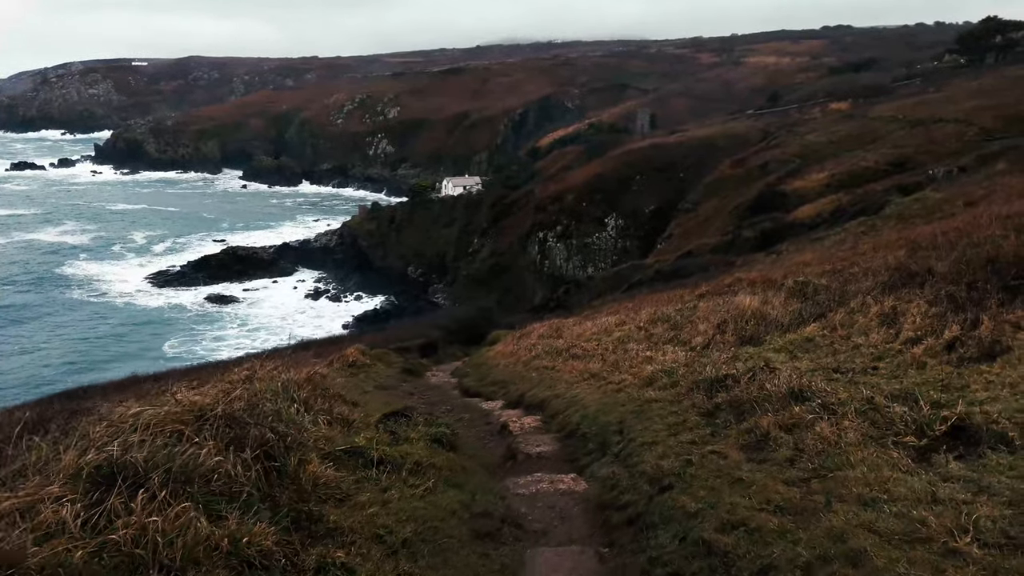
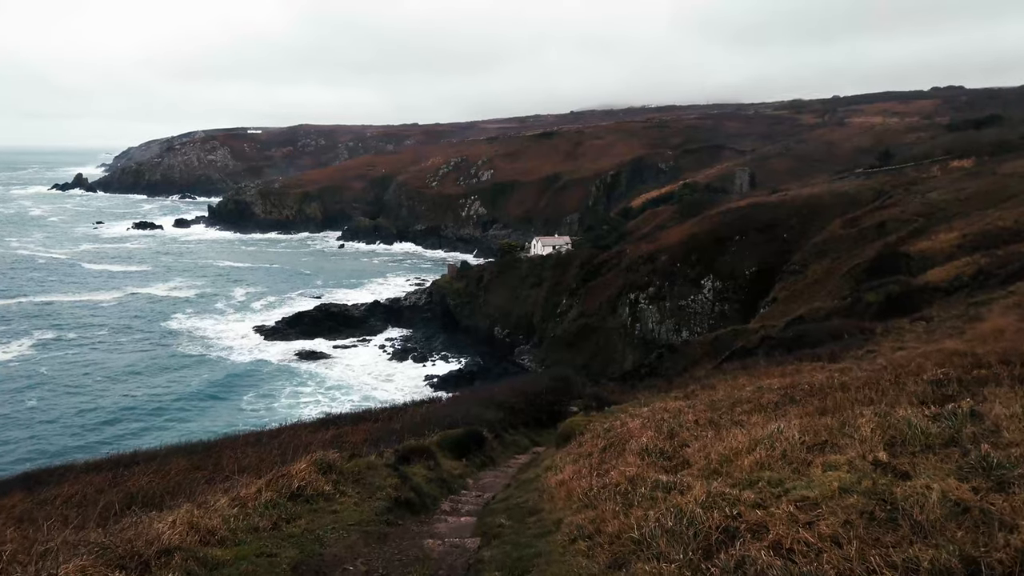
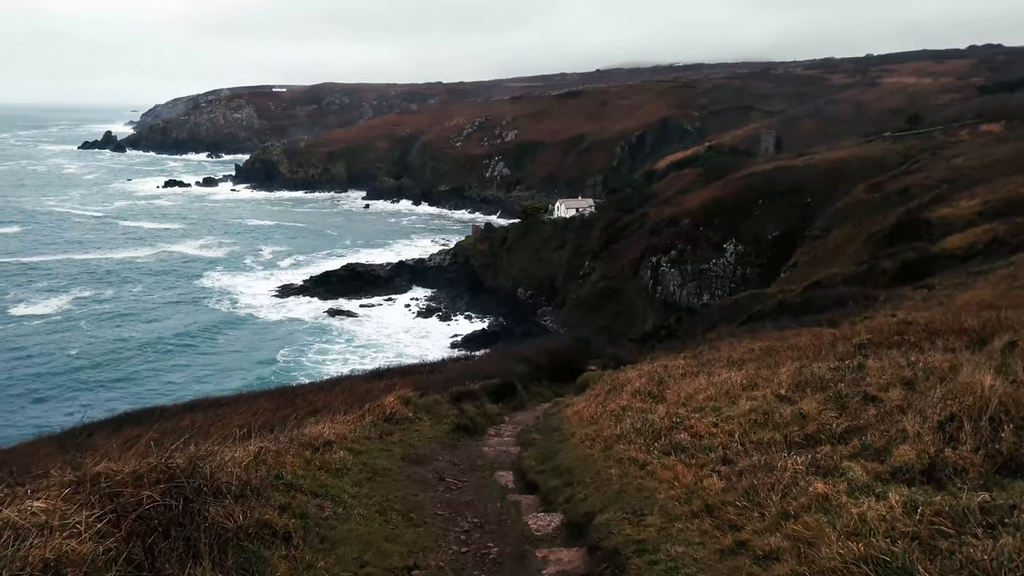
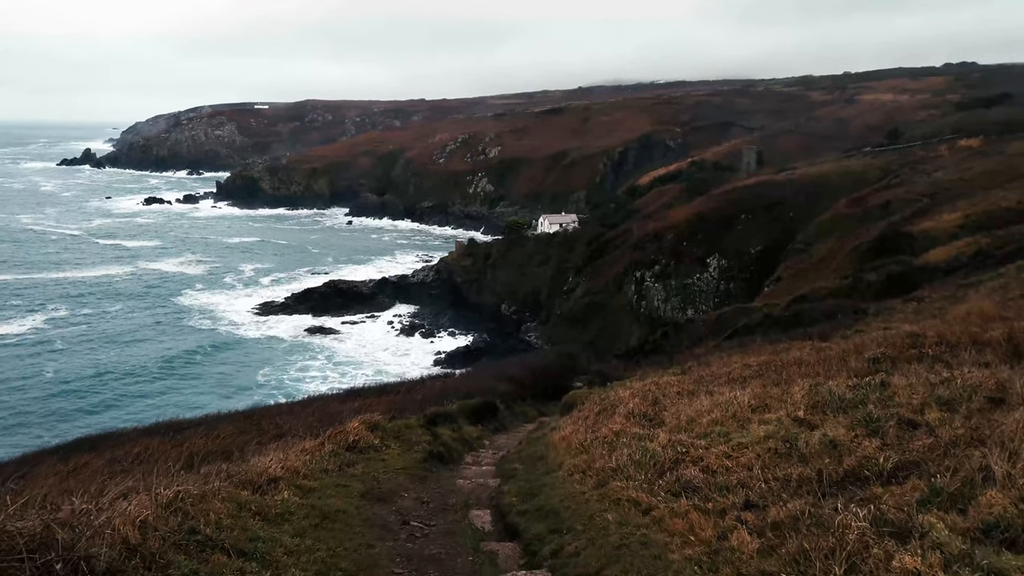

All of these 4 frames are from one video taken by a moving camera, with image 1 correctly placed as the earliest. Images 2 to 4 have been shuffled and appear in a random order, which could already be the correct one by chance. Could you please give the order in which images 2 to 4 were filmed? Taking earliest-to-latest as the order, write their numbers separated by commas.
3, 4, 2
